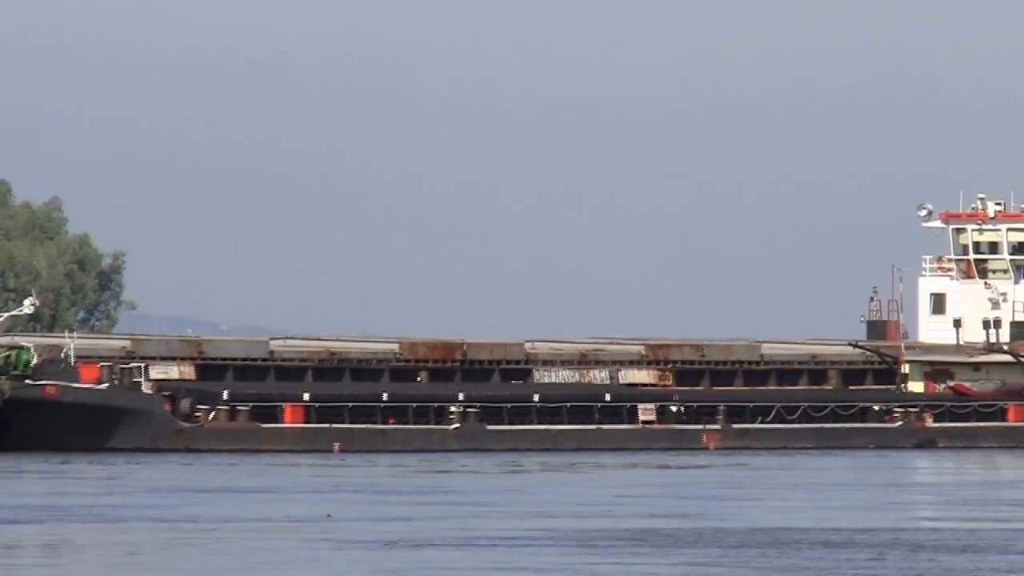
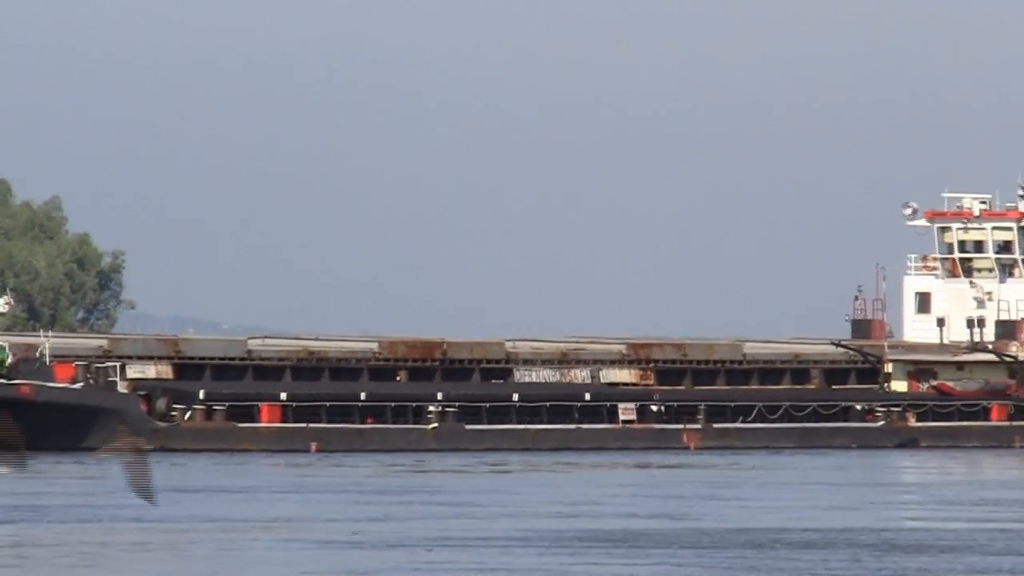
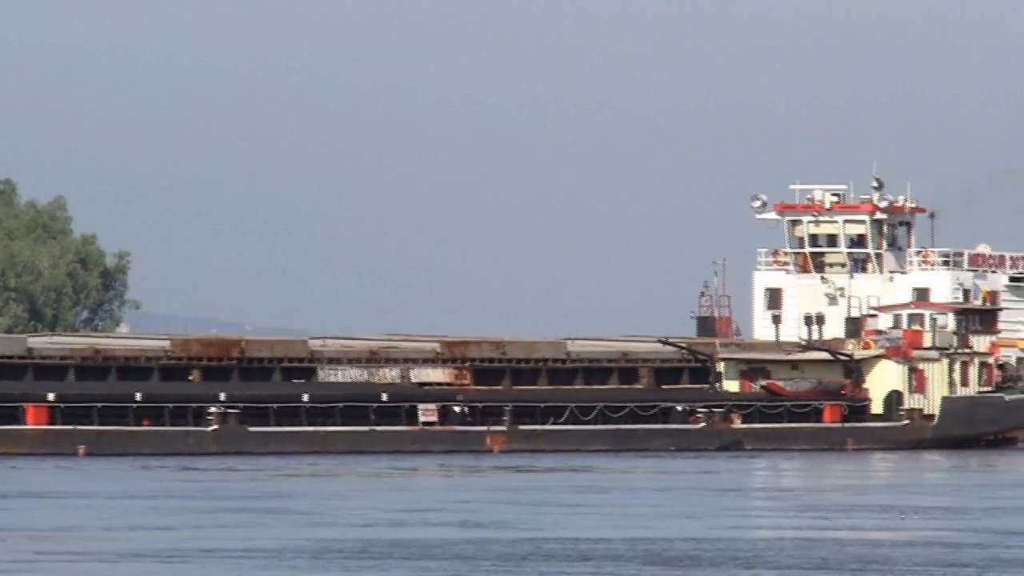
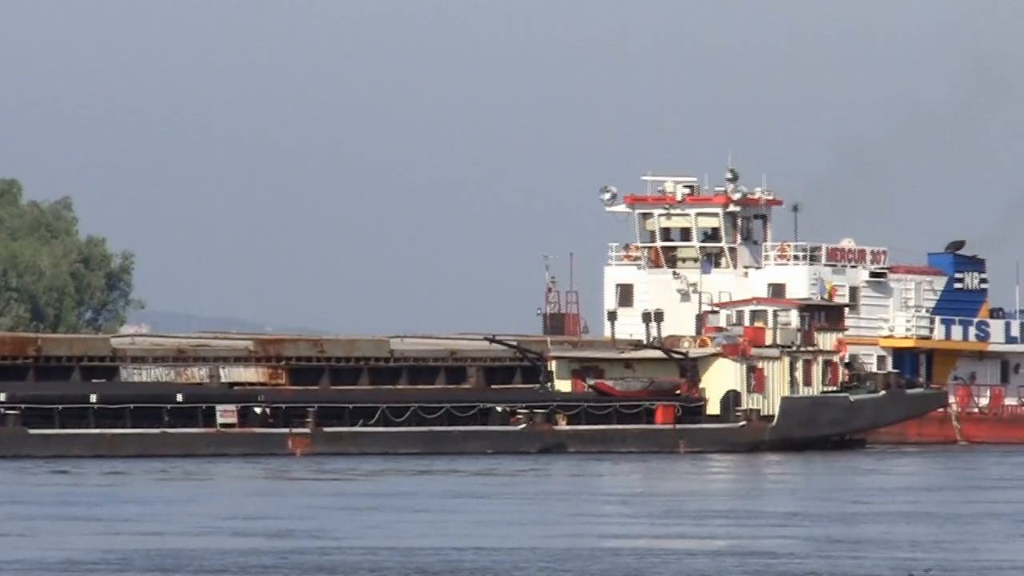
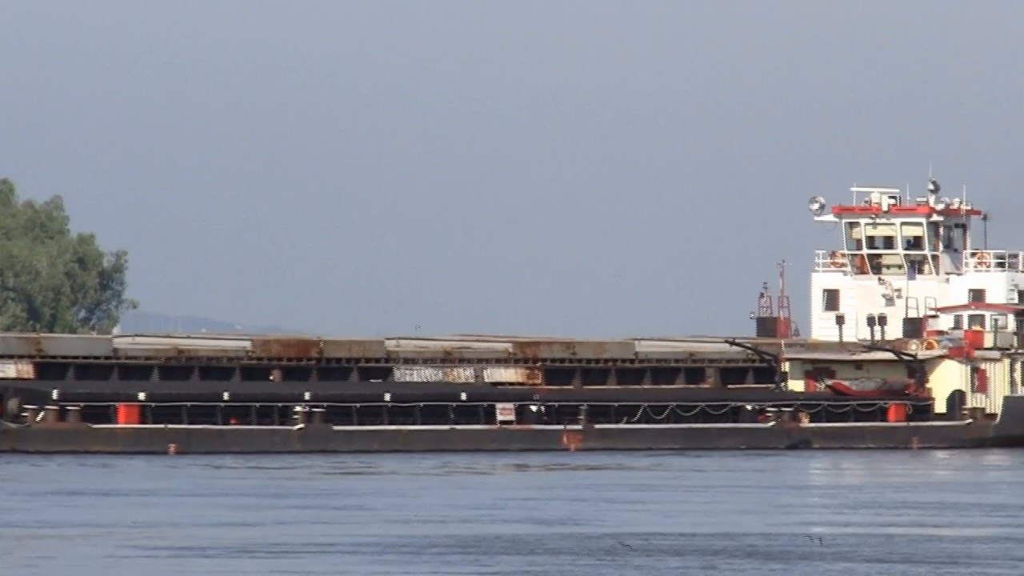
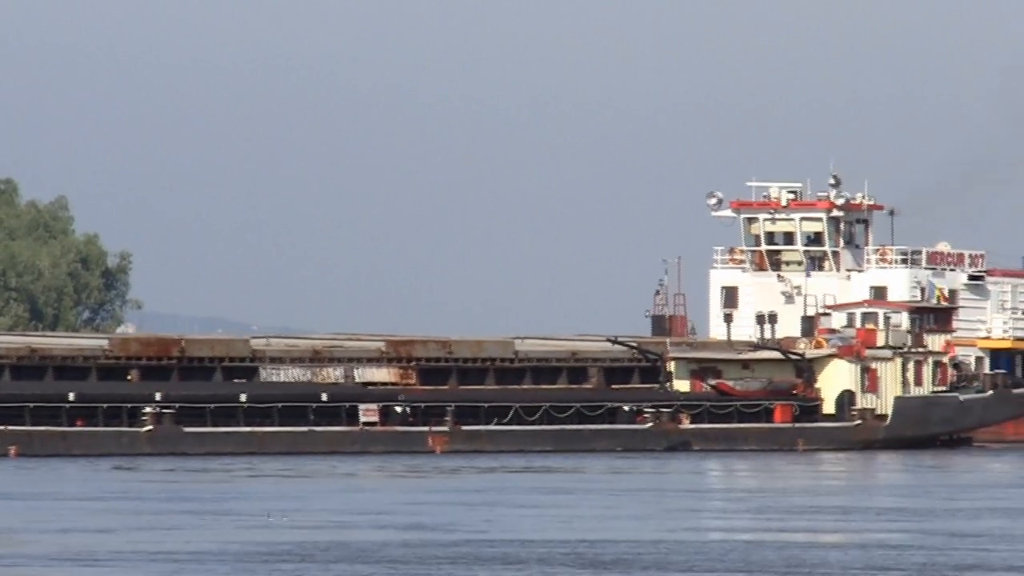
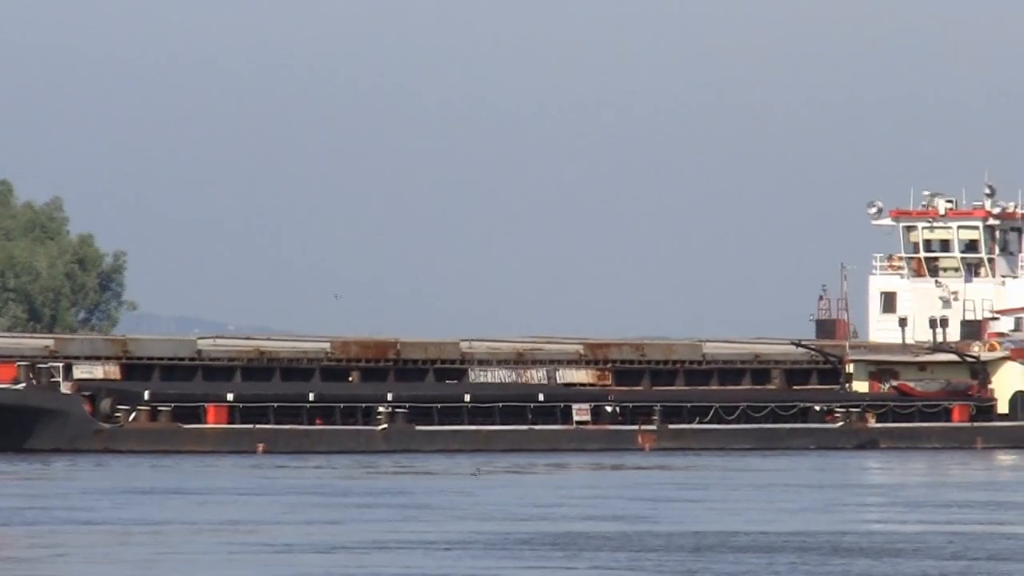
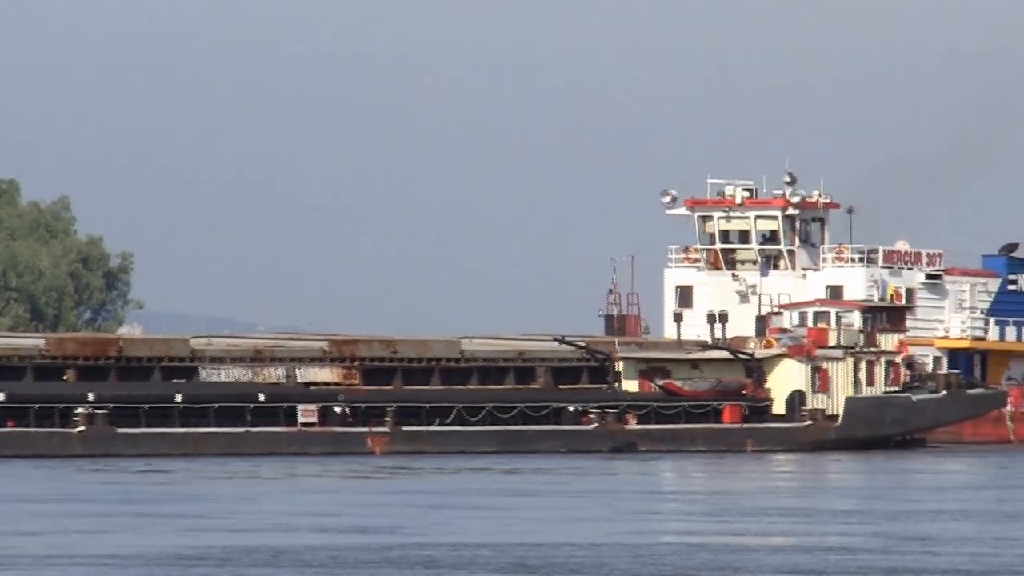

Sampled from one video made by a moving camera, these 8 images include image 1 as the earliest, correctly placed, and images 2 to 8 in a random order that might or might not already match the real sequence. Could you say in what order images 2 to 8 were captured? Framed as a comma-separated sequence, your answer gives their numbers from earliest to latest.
2, 7, 5, 3, 6, 8, 4
